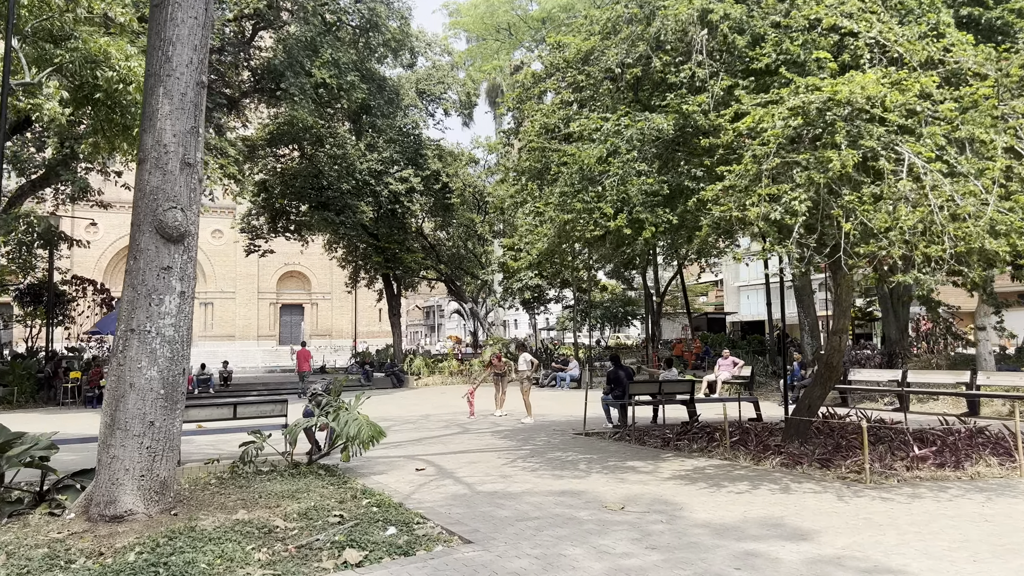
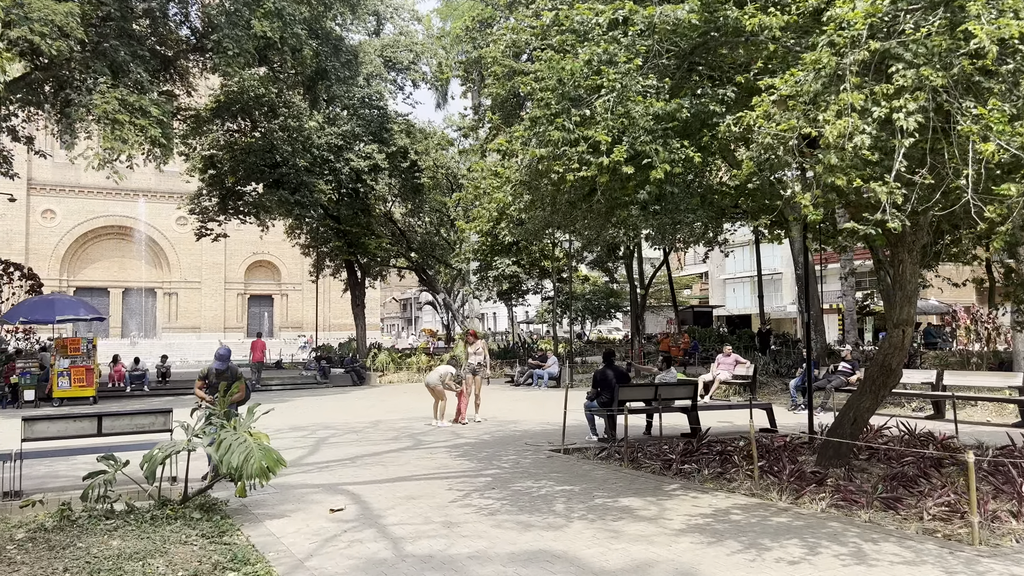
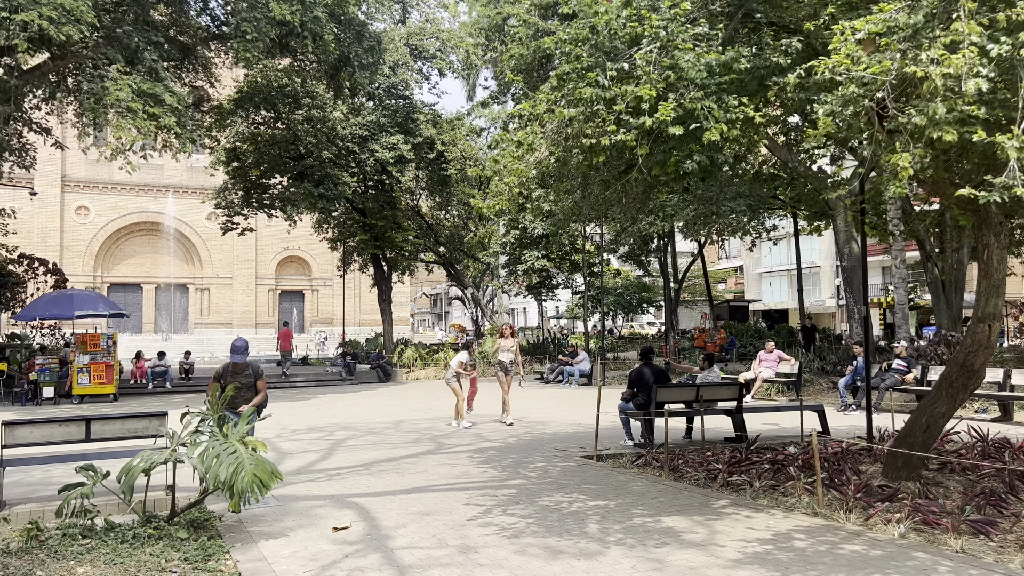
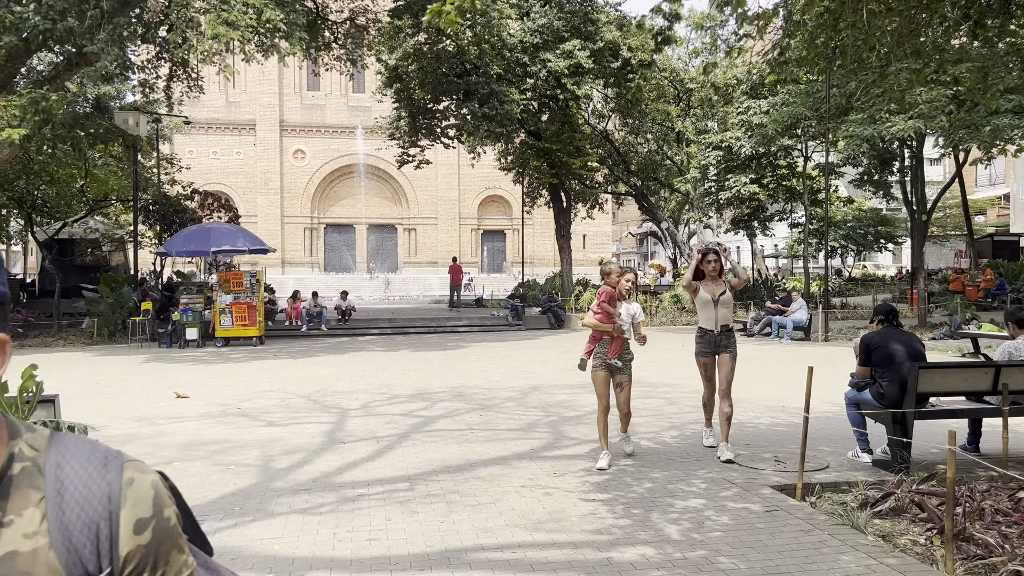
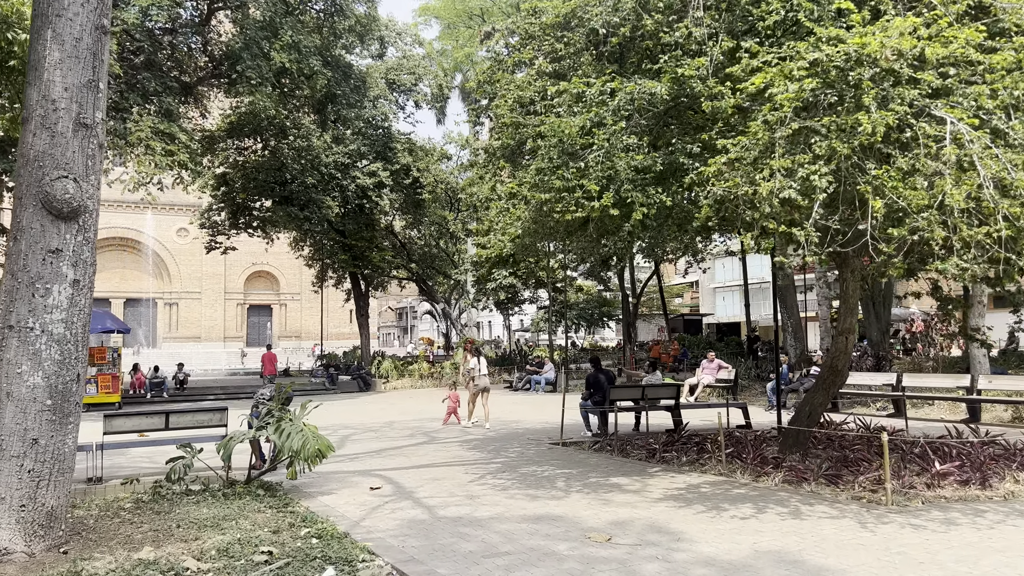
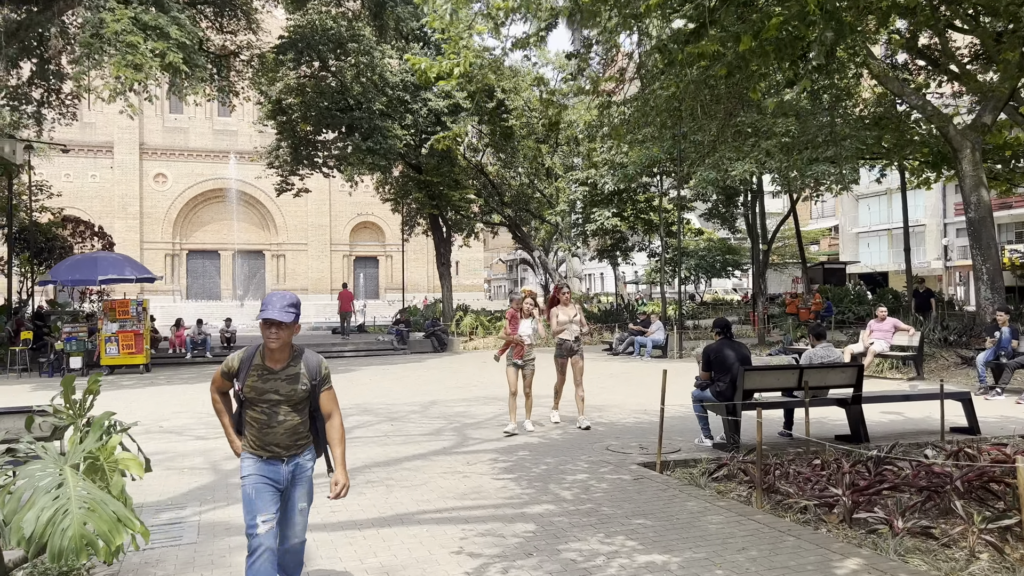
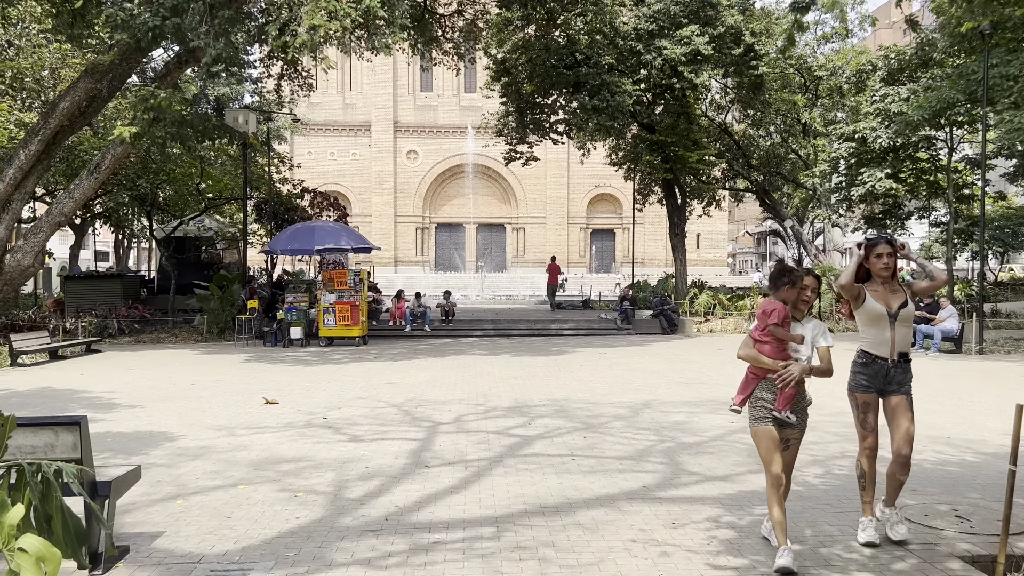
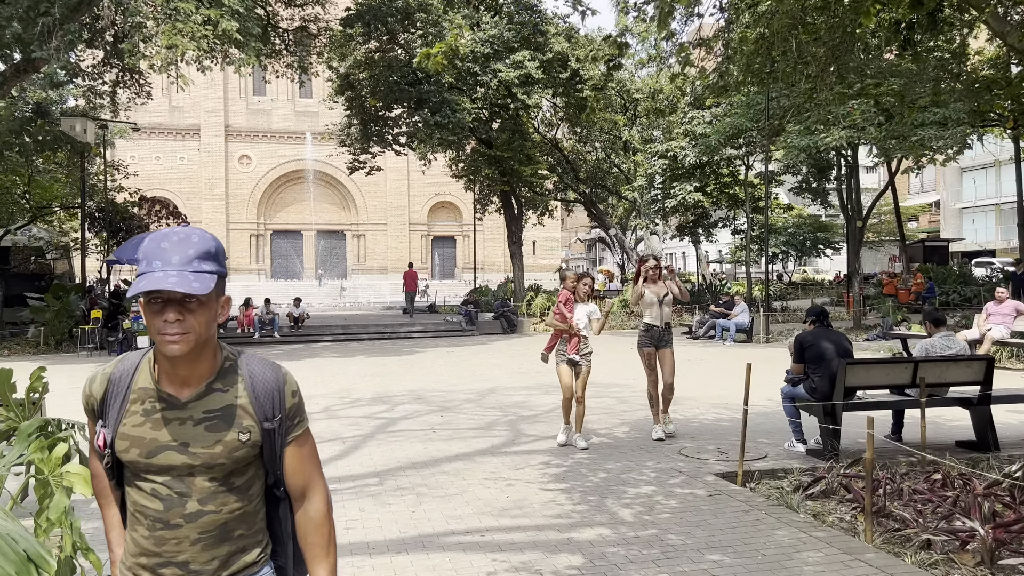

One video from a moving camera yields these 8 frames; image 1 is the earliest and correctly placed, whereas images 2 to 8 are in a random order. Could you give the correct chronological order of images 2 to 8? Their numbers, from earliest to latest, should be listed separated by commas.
5, 2, 3, 6, 8, 4, 7
